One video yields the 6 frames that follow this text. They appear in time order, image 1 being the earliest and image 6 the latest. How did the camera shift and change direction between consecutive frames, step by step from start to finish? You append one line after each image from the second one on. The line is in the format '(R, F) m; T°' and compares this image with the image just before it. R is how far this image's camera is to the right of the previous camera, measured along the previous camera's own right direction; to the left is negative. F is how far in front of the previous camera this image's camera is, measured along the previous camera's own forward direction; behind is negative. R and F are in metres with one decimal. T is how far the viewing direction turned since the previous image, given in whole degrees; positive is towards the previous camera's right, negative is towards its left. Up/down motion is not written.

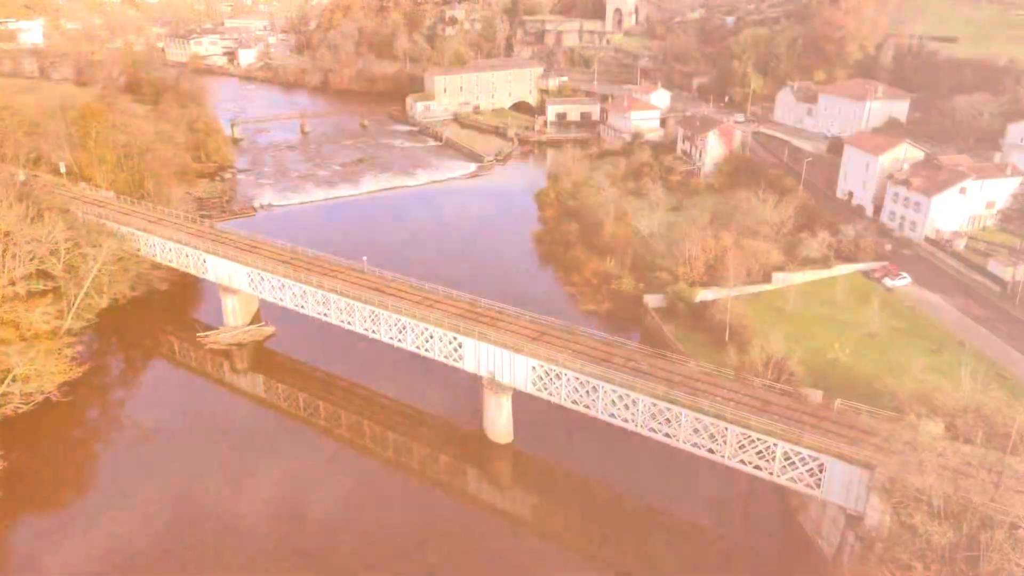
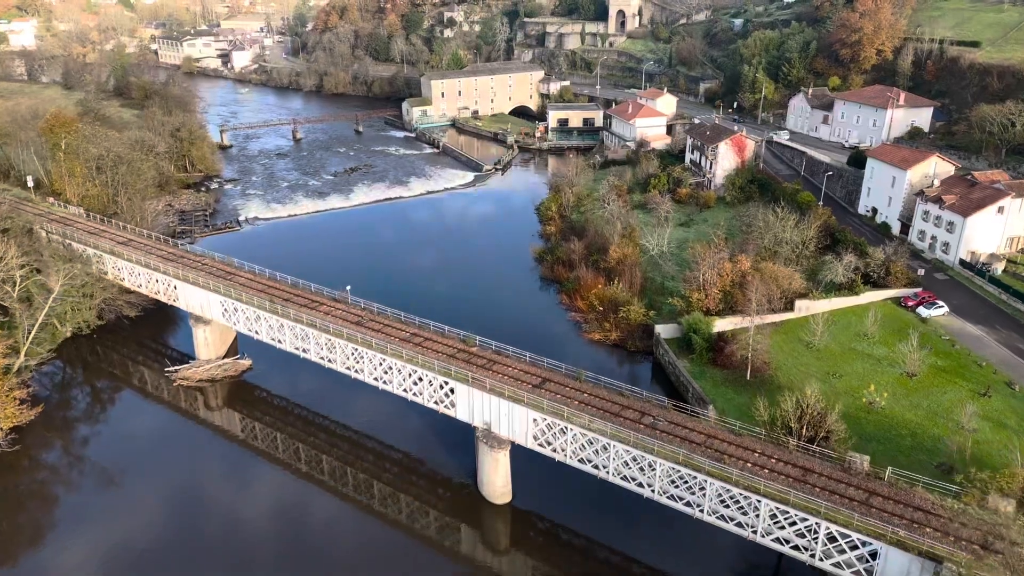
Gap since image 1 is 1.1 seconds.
(0.0, +2.1) m; 0°
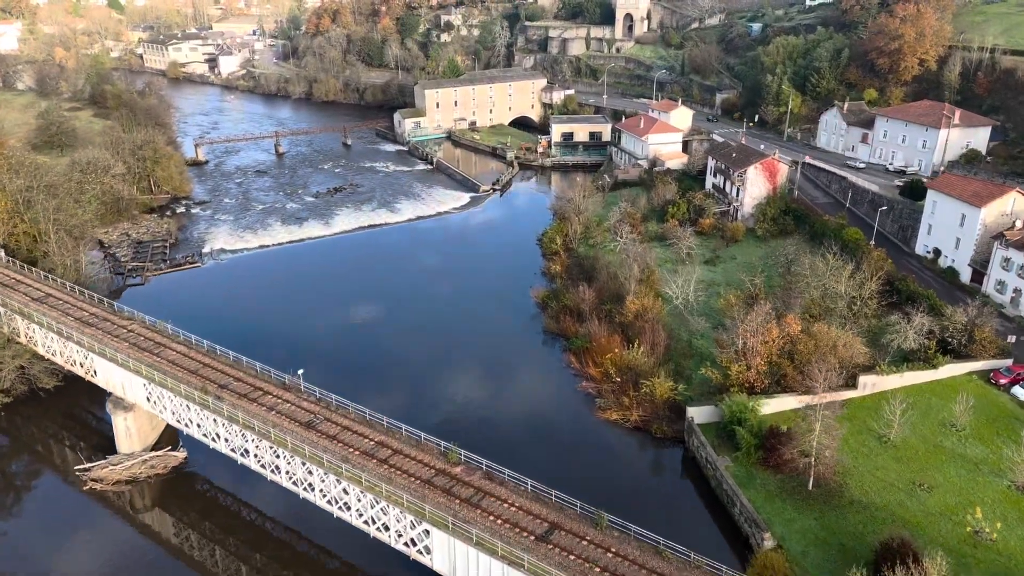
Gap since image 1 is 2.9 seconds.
(+0.1, +4.4) m; 0°
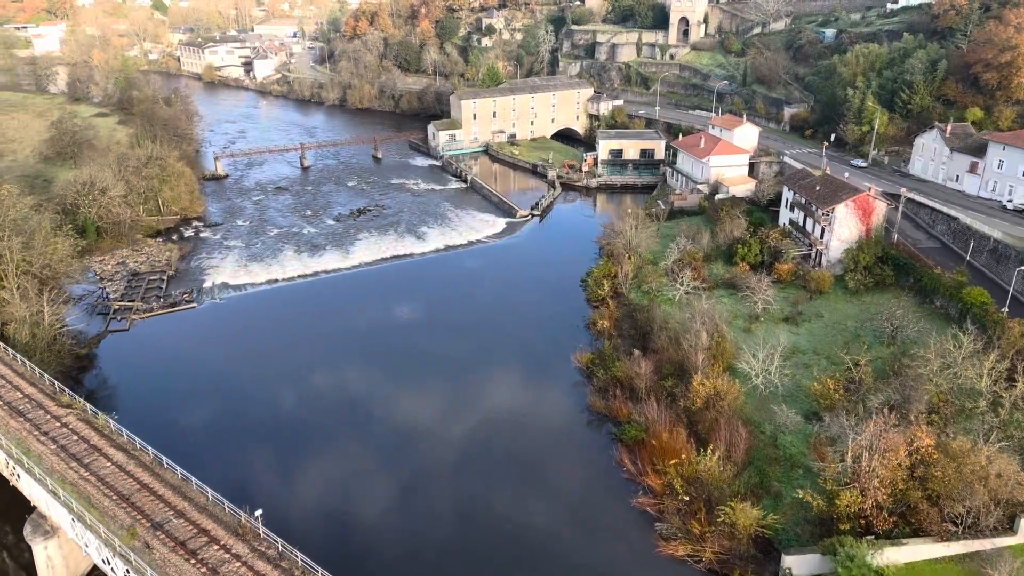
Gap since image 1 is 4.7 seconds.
(0.0, +4.5) m; -3°
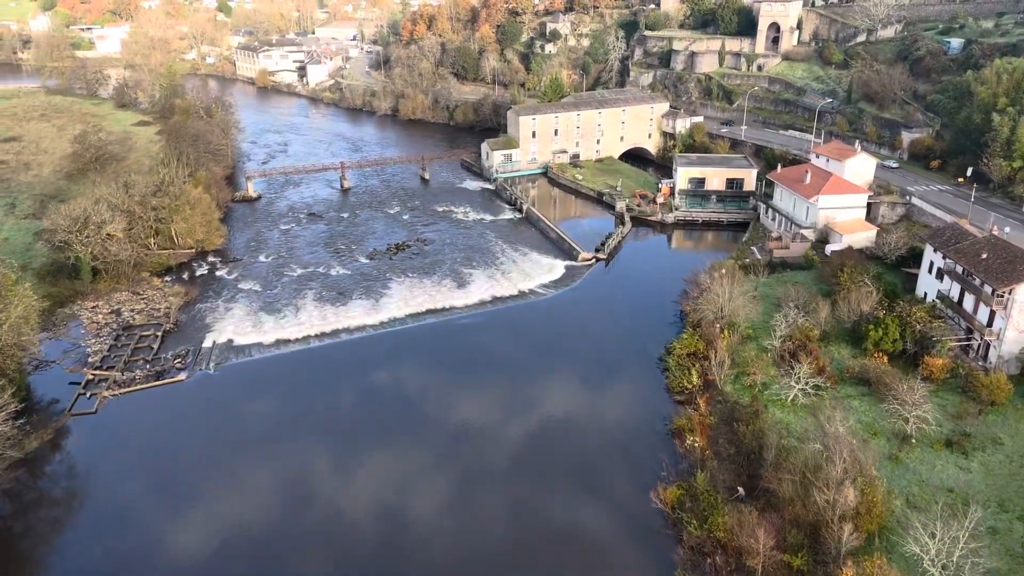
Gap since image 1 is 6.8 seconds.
(-0.2, +5.7) m; -5°
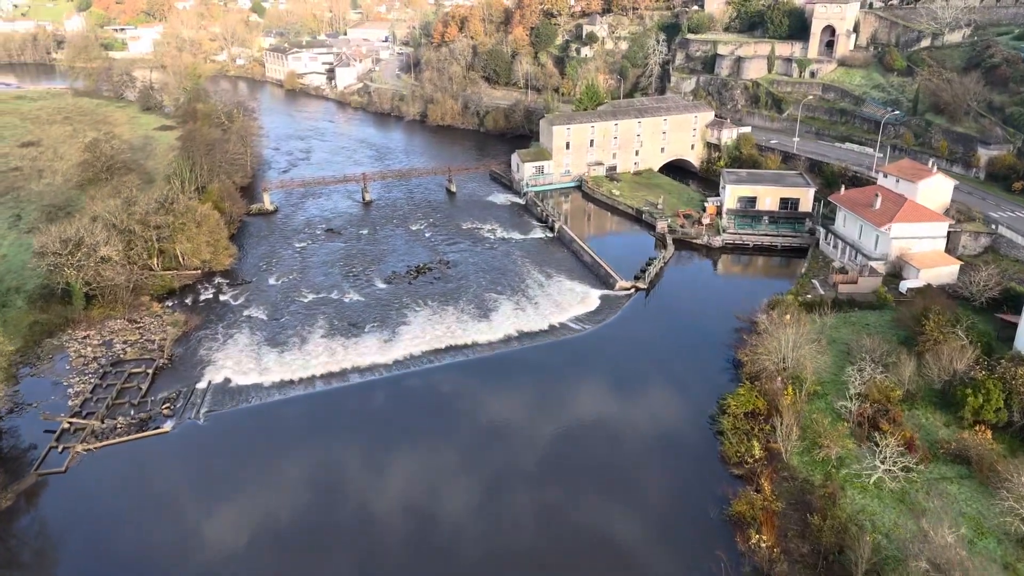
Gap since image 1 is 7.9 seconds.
(0.0, +2.9) m; -2°
